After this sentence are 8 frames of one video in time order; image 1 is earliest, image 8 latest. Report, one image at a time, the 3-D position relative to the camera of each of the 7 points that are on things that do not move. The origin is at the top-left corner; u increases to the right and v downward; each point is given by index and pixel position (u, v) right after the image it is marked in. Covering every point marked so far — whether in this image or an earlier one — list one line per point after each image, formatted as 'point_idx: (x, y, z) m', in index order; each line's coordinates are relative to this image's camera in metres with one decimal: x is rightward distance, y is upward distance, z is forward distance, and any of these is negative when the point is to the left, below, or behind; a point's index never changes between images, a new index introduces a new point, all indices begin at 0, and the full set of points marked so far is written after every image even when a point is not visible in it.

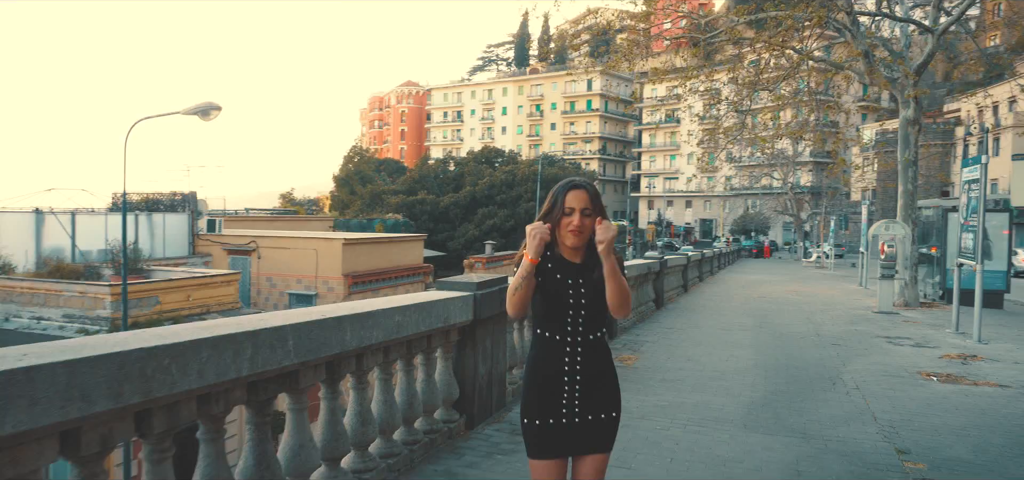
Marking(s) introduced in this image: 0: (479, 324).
0: (-0.2, -0.6, +4.9) m
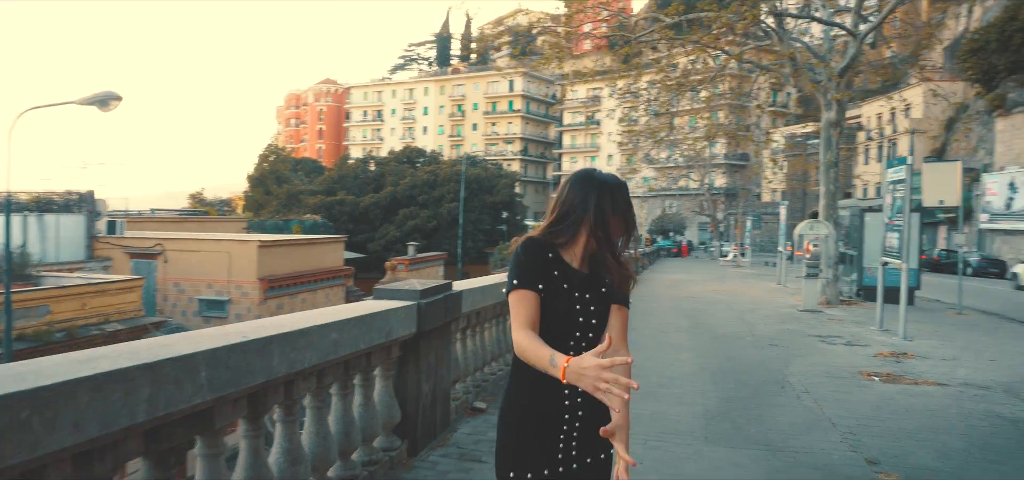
0: (-0.5, -0.6, +4.4) m
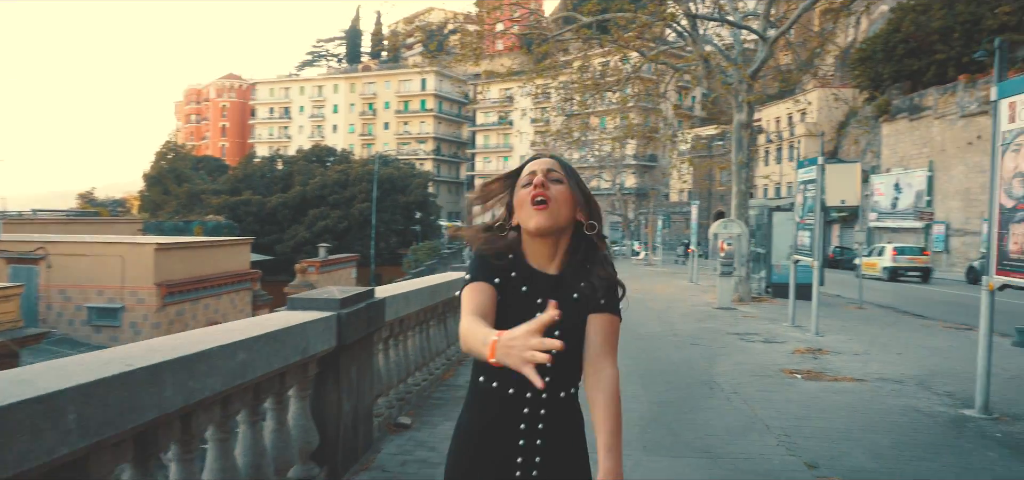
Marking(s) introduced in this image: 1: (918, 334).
0: (-0.9, -0.6, +3.9) m
1: (+6.7, -1.6, +12.1) m
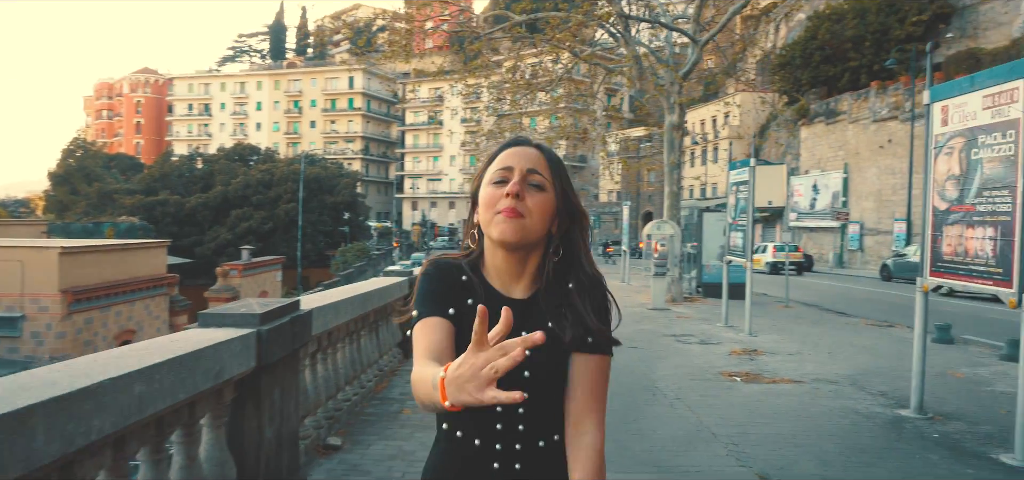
0: (-1.2, -0.6, +3.5) m
1: (+5.6, -1.6, +12.3) m
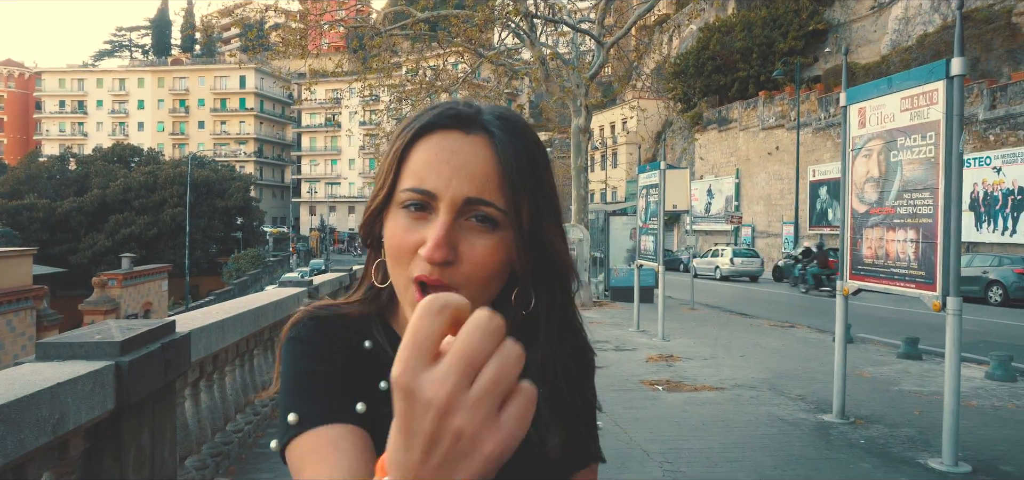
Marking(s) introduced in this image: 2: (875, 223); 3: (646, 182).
0: (-1.5, -0.7, +2.9) m
1: (+4.1, -1.6, +12.5) m
2: (+2.8, +0.1, +5.8) m
3: (+2.3, +1.0, +12.8) m
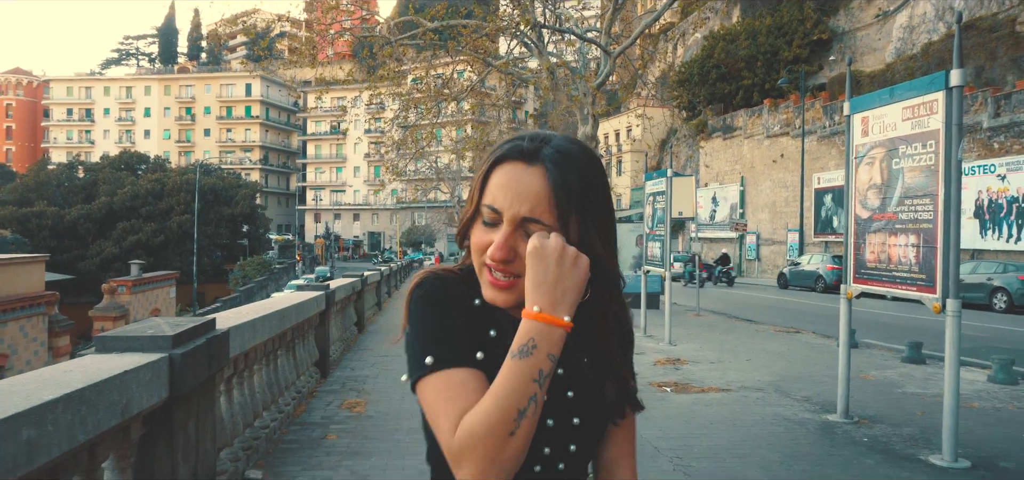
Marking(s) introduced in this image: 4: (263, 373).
0: (-1.4, -0.7, +3.1) m
1: (+4.2, -1.7, +12.7) m
2: (+3.0, +0.1, +6.0) m
3: (+2.5, +0.9, +13.0) m
4: (-1.8, -0.9, +5.2) m
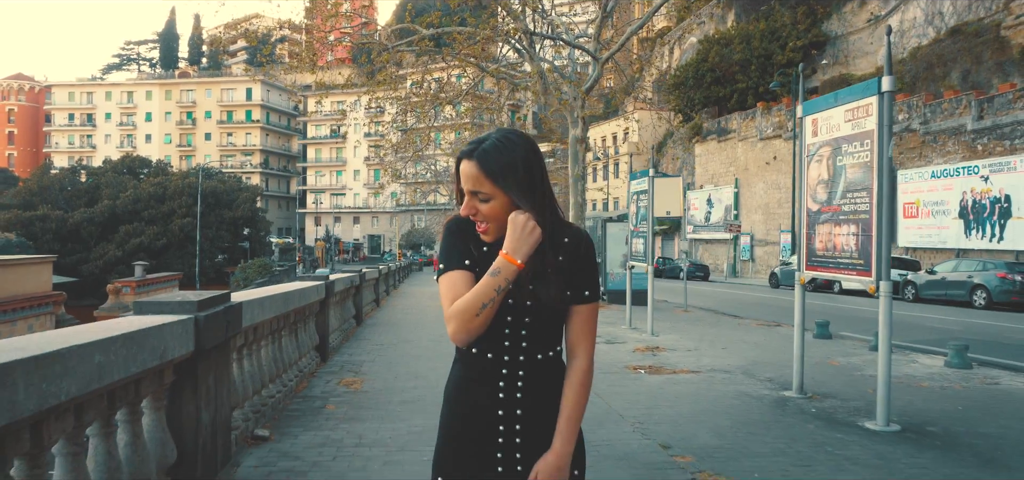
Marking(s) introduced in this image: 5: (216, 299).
0: (-1.5, -0.6, +3.7) m
1: (+4.1, -1.7, +13.3) m
2: (+2.8, +0.2, +6.6) m
3: (+2.3, +0.9, +13.6) m
4: (-1.9, -0.9, +5.8) m
5: (-1.6, -0.3, +3.9) m
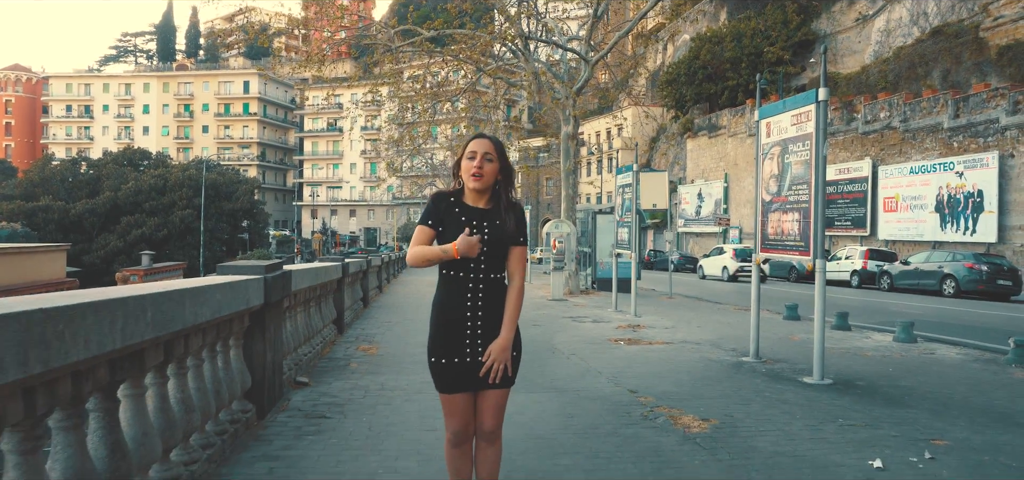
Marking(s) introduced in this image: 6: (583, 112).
0: (-1.6, -0.4, +4.8) m
1: (+4.0, -1.5, +14.4) m
2: (+2.8, +0.3, +7.7) m
3: (+2.2, +1.1, +14.7) m
4: (-2.0, -0.7, +6.9) m
5: (-1.6, -0.2, +5.0) m
6: (+1.9, +3.2, +18.8) m
